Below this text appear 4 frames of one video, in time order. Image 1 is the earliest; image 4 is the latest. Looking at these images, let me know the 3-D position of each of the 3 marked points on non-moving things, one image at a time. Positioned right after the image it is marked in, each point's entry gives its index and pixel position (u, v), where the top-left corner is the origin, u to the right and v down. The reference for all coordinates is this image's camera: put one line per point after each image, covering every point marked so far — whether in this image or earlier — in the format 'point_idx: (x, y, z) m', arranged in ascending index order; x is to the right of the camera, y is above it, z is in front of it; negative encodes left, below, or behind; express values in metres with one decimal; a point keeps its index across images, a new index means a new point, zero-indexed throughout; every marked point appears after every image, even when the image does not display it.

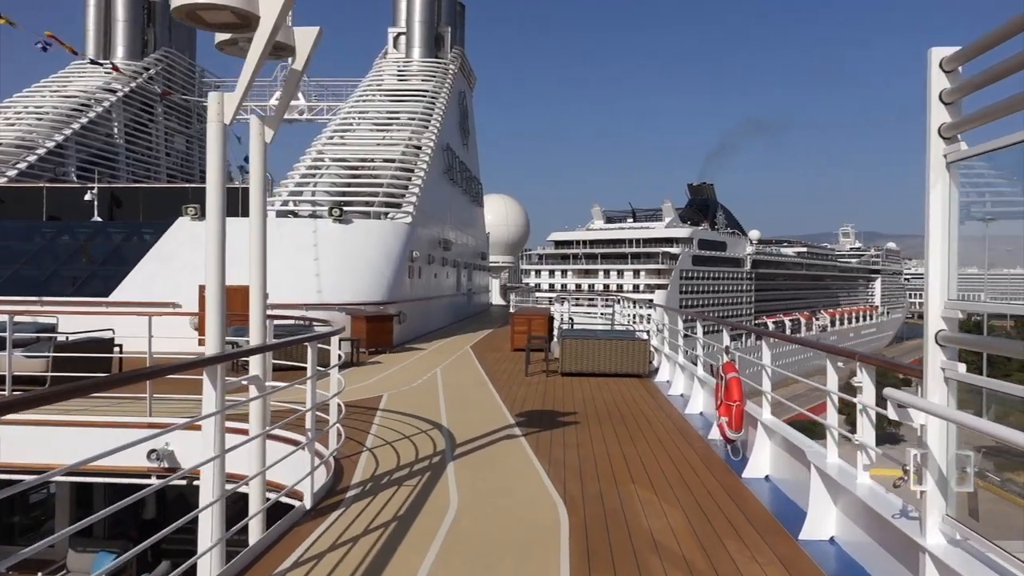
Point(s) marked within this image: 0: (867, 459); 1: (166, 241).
0: (+1.3, -0.6, +3.1) m
1: (-5.3, +0.7, +12.9) m
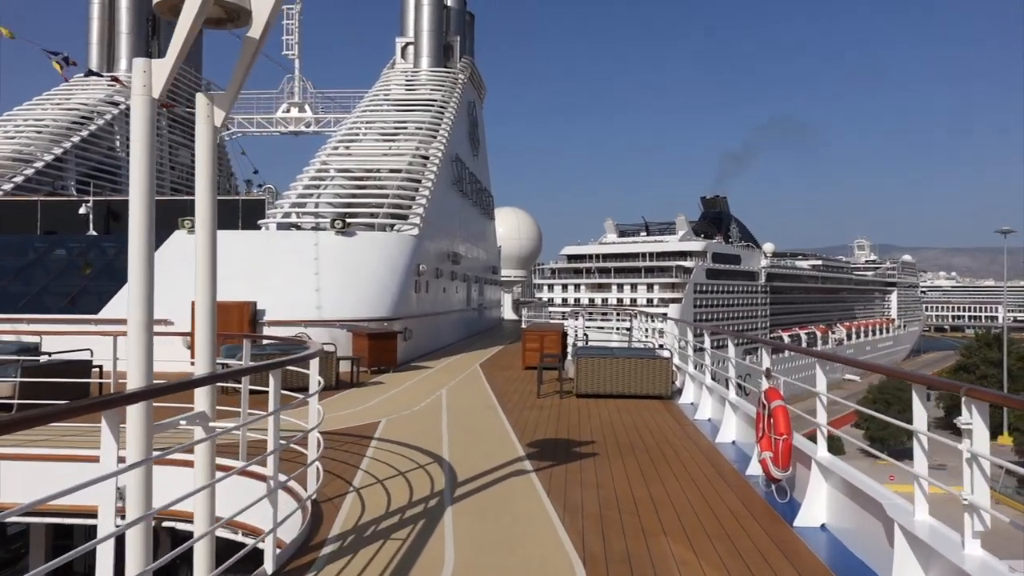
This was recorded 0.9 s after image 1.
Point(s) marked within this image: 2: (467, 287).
0: (+1.3, -0.7, +2.4) m
1: (-5.2, +0.5, +12.3) m
2: (-1.1, 0.0, +19.9) m
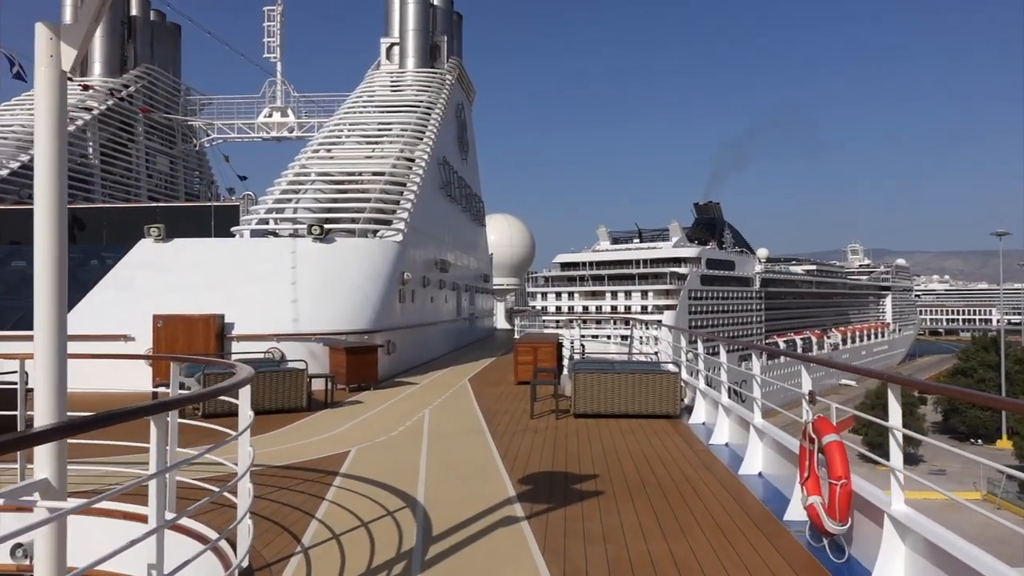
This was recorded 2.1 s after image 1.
0: (+1.3, -0.7, +1.6) m
1: (-5.3, +0.3, +11.4) m
2: (-1.3, -0.2, +19.0) m
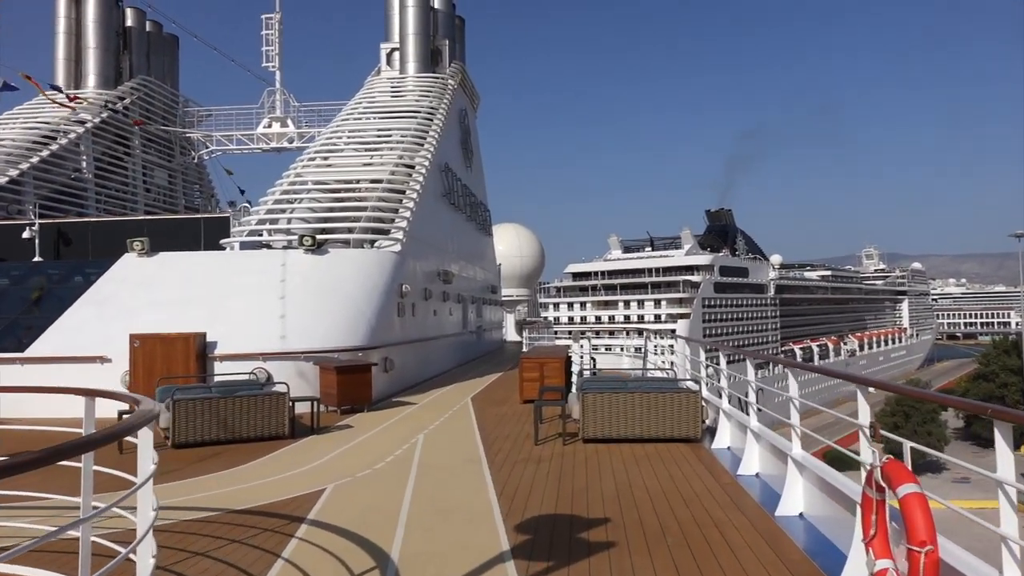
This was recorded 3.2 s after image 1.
0: (+1.2, -0.7, +0.8) m
1: (-5.3, +0.1, +10.7) m
2: (-1.1, -0.5, +18.3) m
